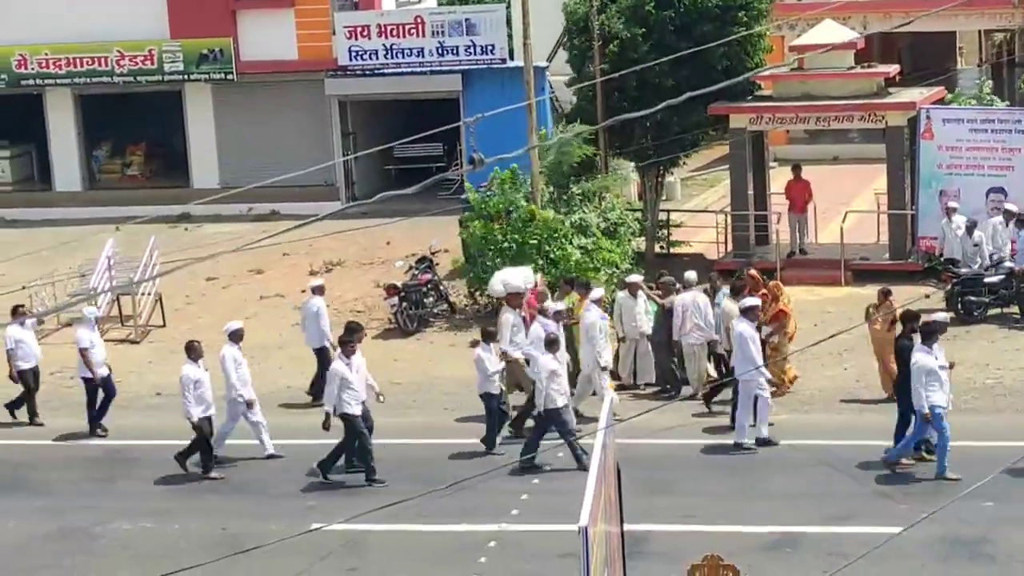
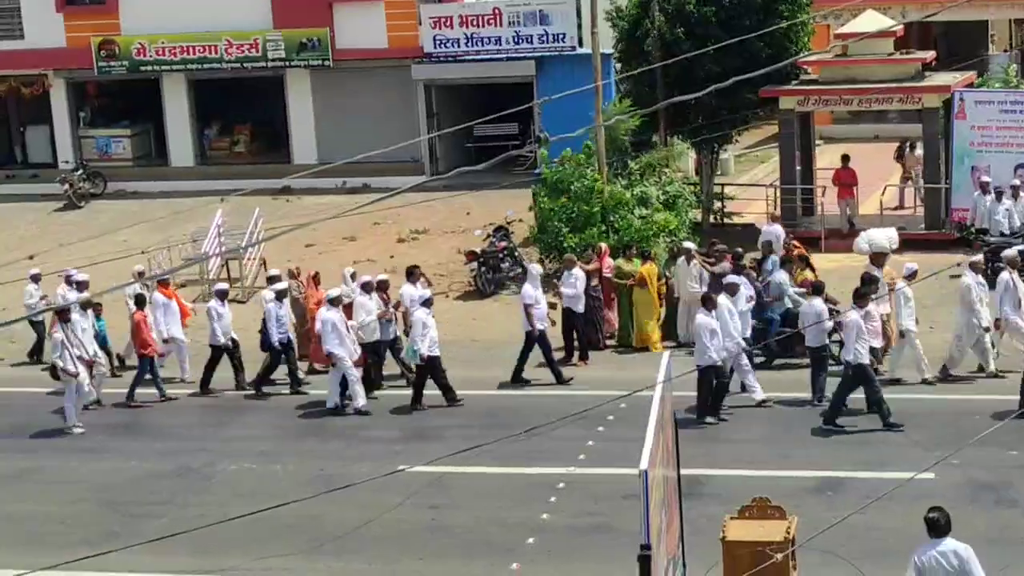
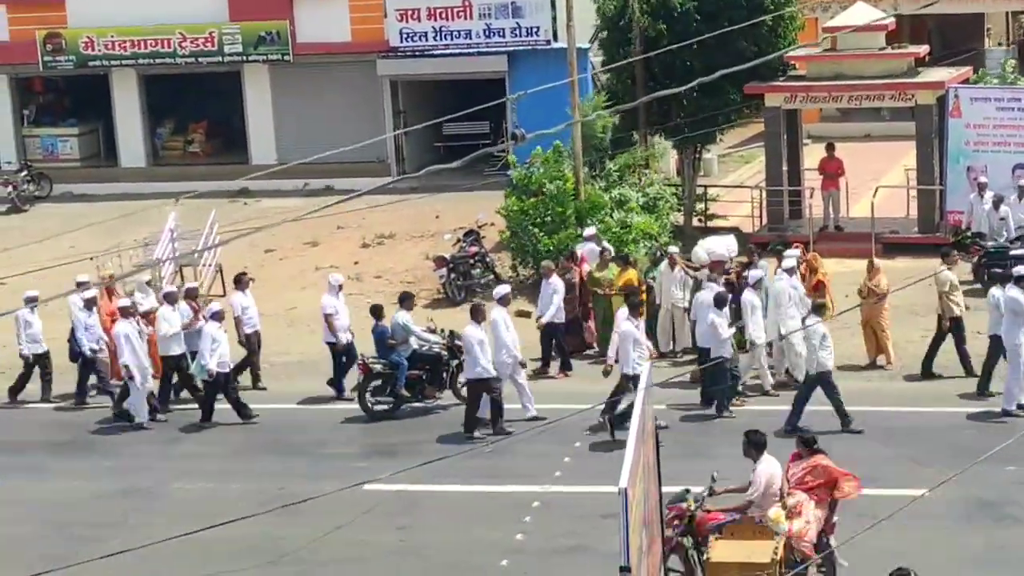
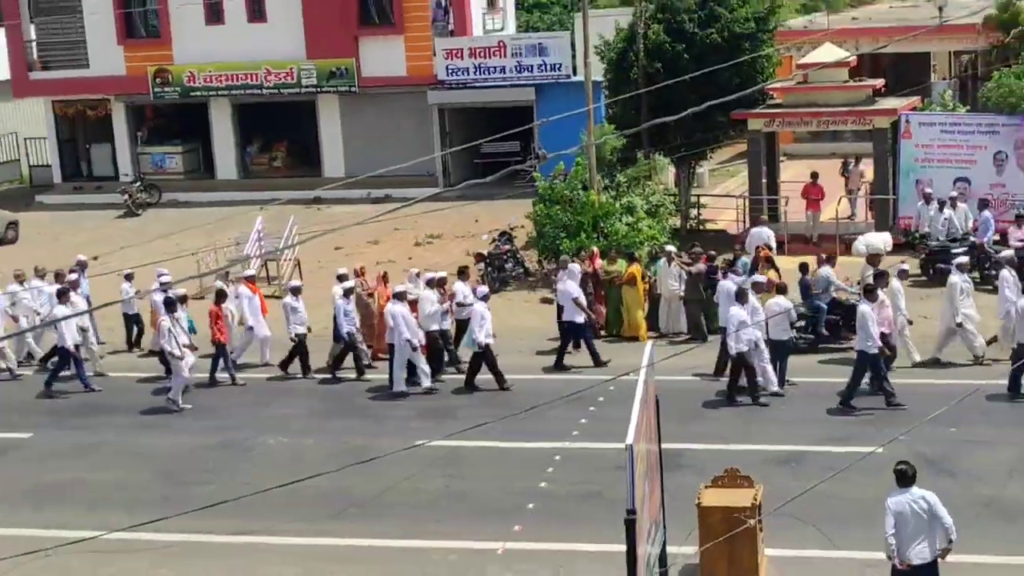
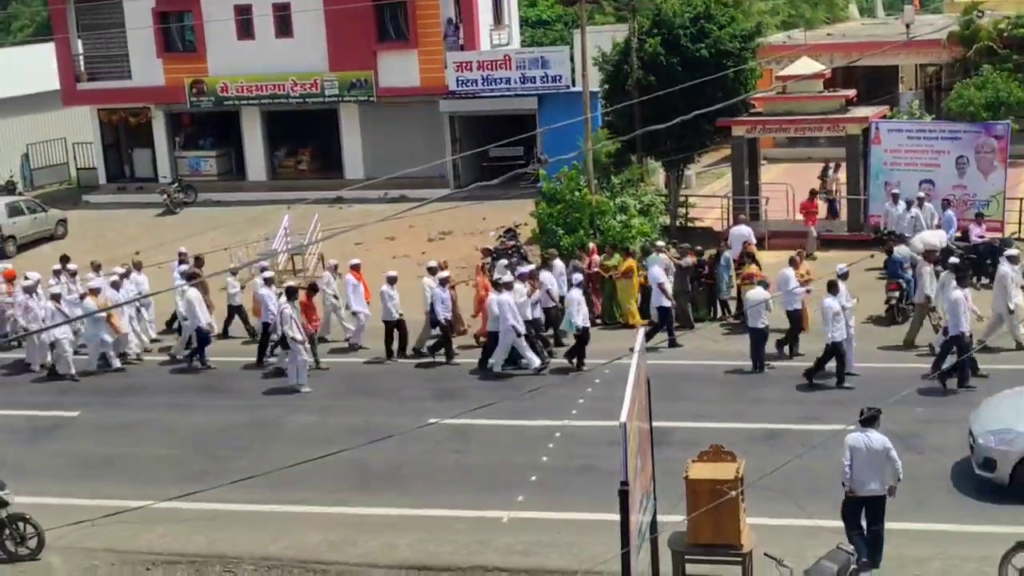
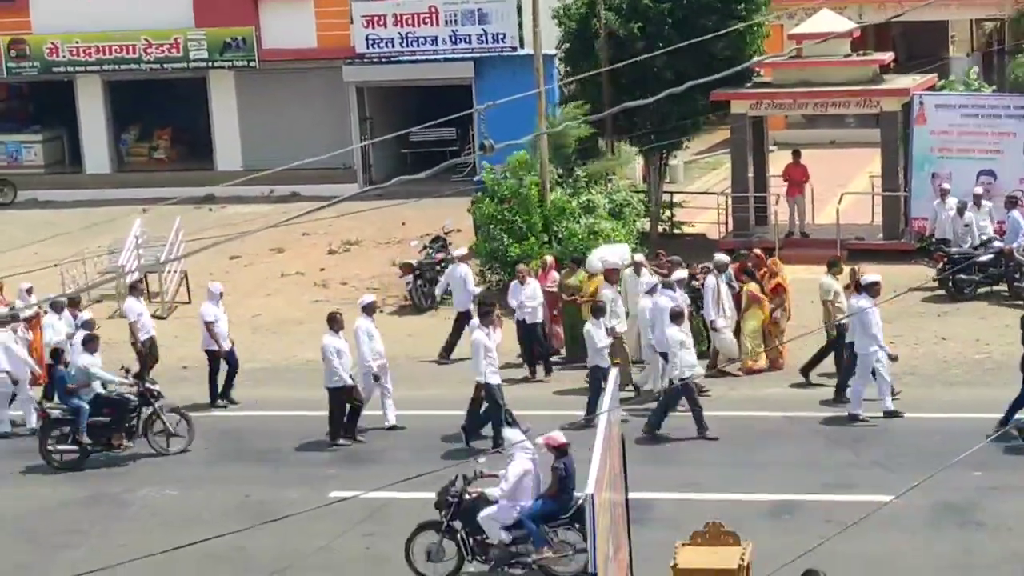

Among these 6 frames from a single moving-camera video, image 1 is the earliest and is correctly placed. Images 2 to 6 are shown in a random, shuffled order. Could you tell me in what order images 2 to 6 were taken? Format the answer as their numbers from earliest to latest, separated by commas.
6, 3, 2, 4, 5
